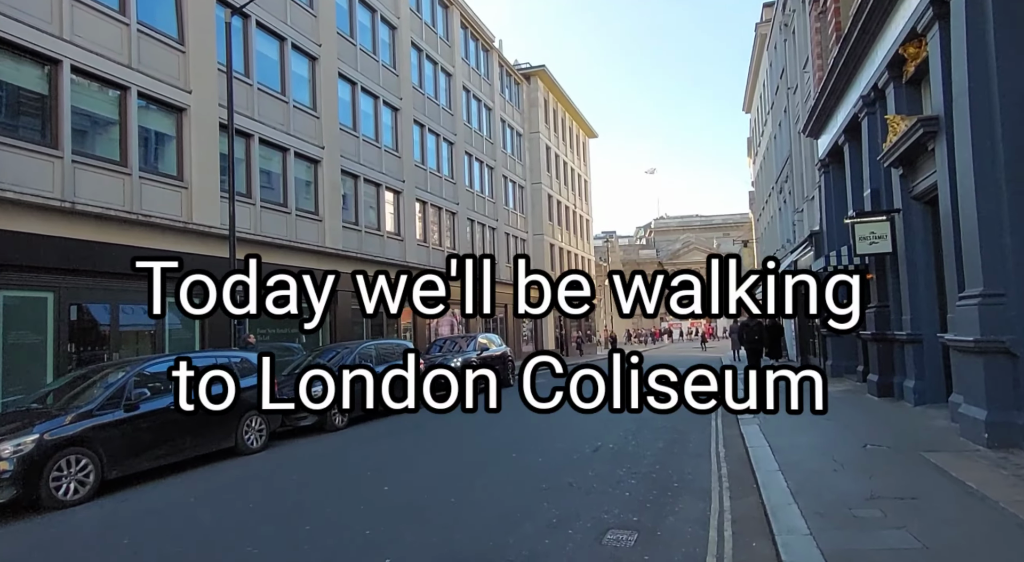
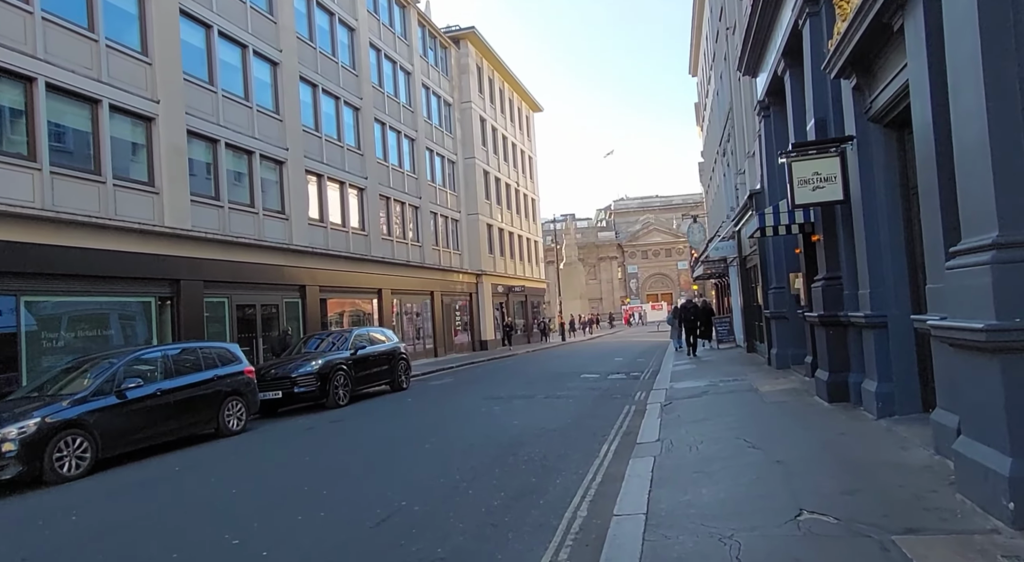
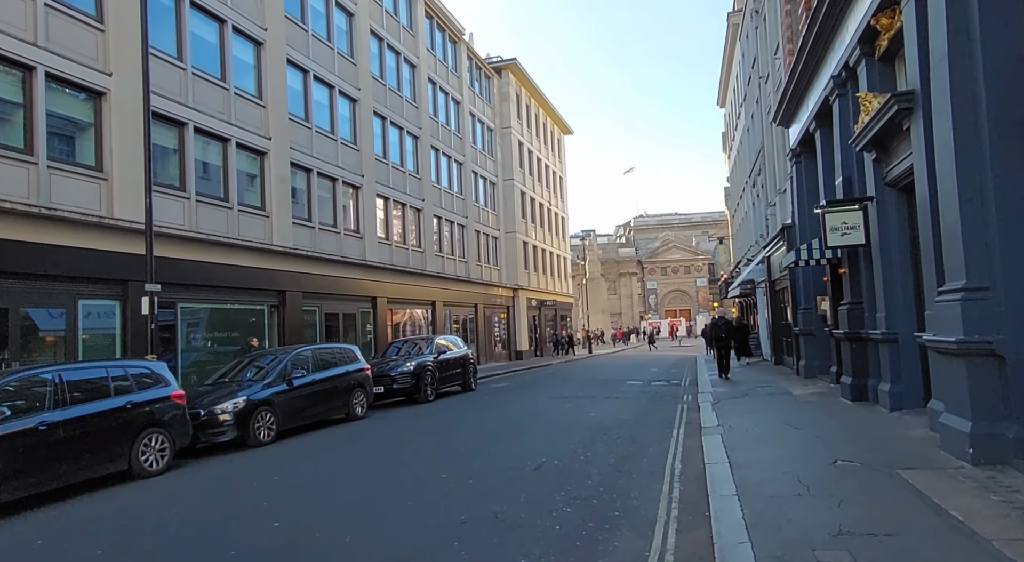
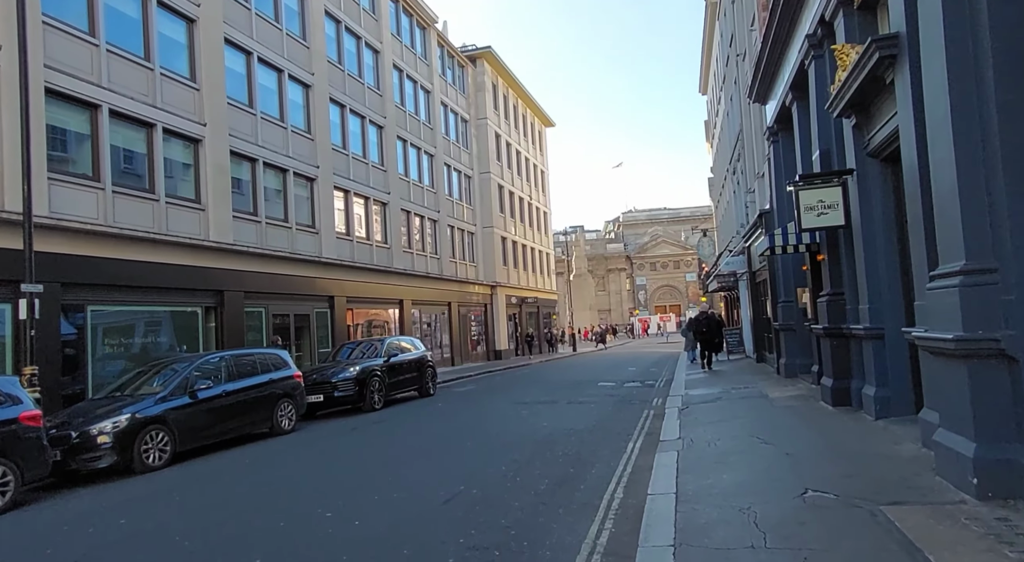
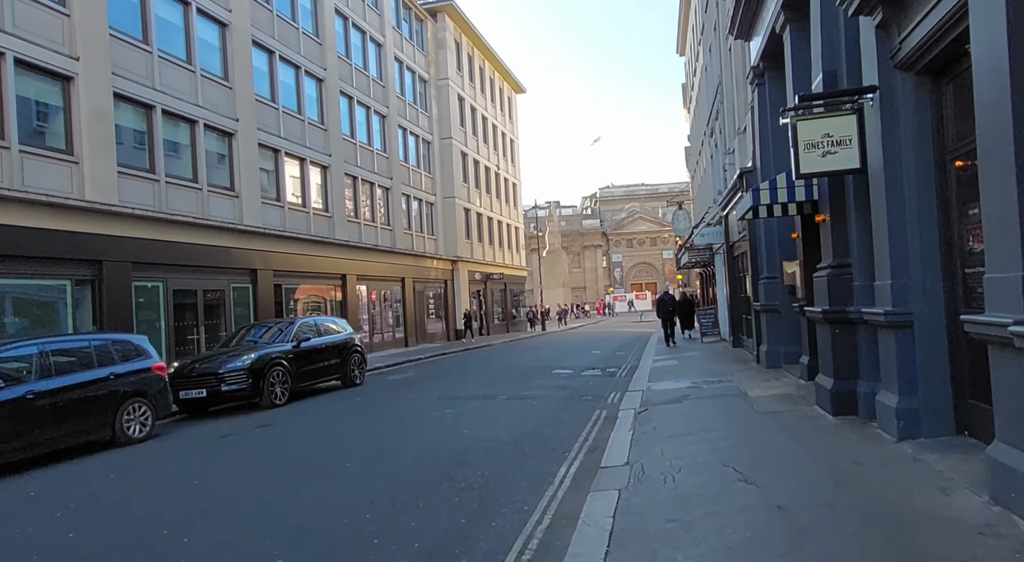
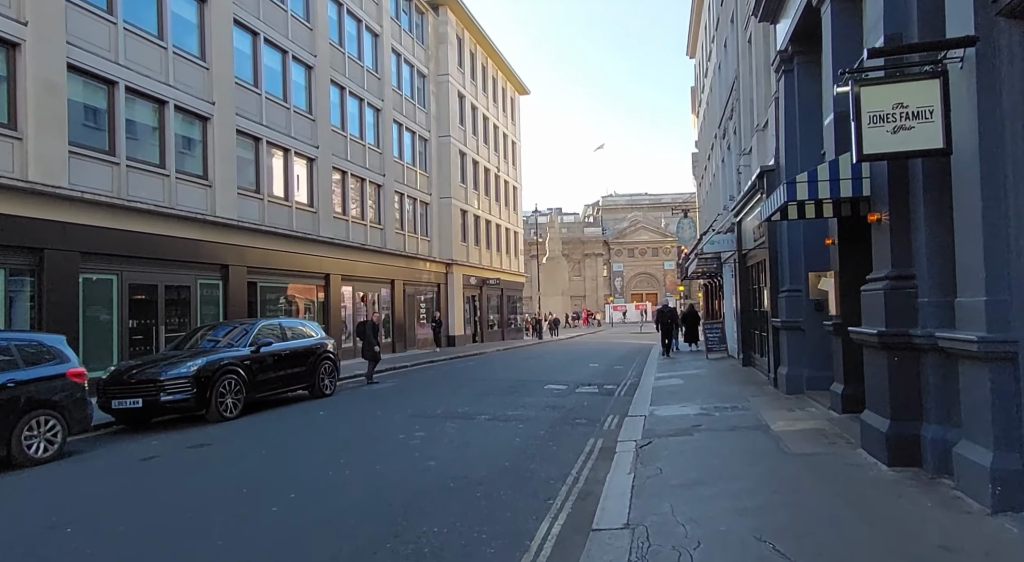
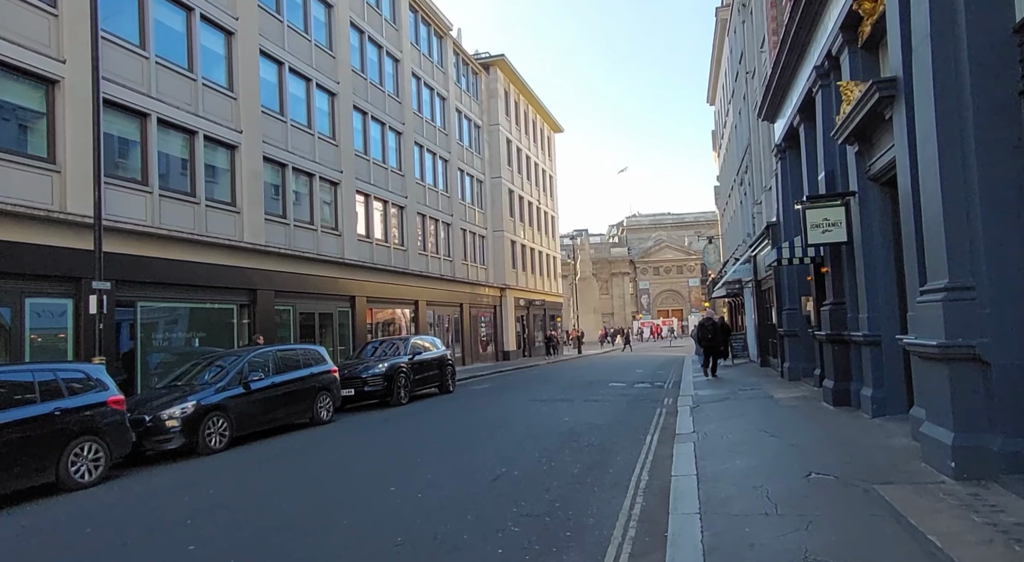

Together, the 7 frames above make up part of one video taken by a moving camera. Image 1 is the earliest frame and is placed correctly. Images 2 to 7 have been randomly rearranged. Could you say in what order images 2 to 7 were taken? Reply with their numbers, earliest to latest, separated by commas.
3, 7, 4, 2, 5, 6
